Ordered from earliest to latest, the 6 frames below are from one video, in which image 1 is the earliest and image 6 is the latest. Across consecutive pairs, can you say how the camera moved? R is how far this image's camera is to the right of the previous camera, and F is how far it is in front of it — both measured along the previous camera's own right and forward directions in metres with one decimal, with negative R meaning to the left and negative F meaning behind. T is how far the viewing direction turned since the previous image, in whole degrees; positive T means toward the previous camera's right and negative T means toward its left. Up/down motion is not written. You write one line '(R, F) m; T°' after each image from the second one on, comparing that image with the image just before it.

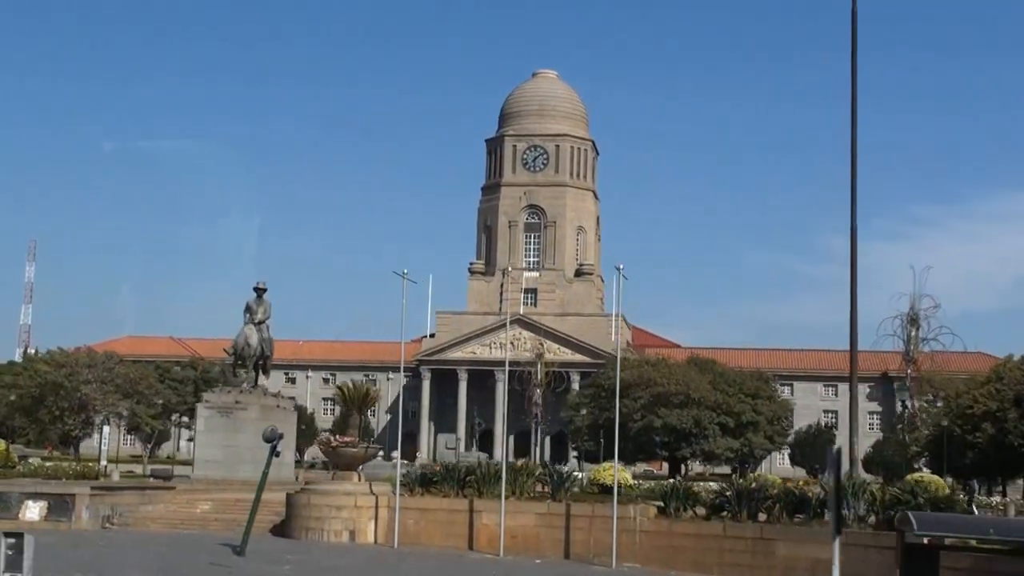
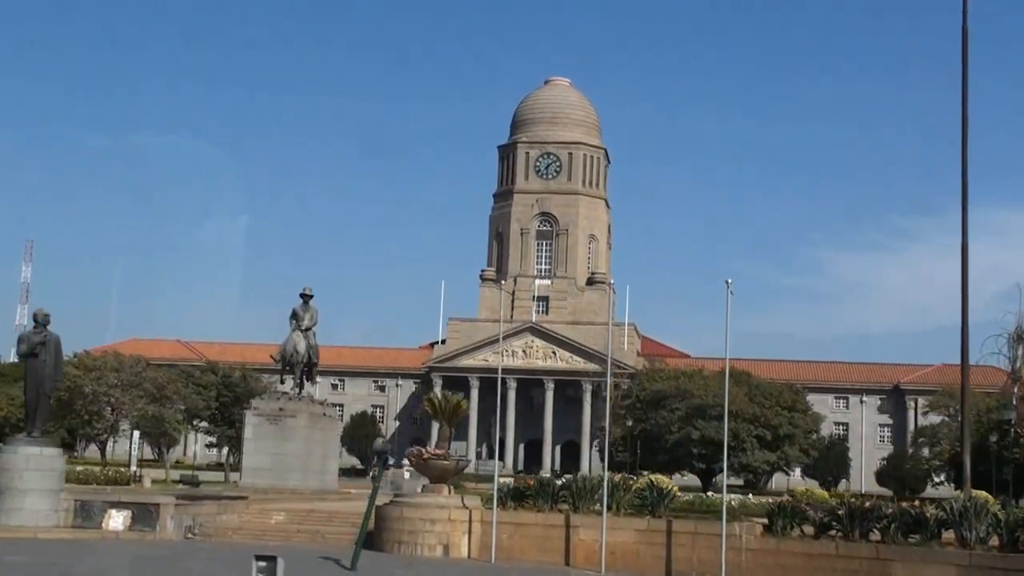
(-2.4, +0.4) m; 0°
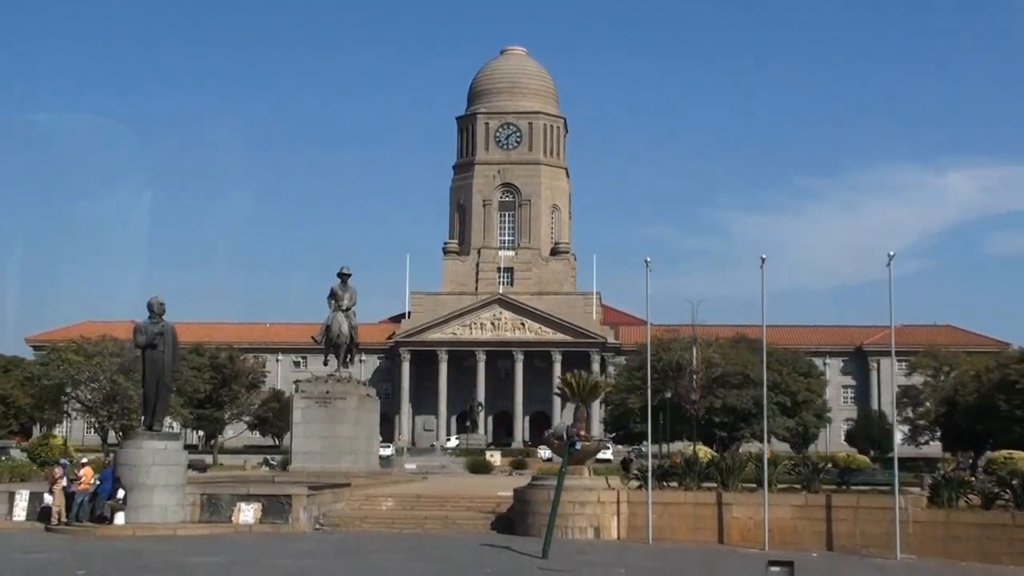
(-4.8, +0.7) m; +3°
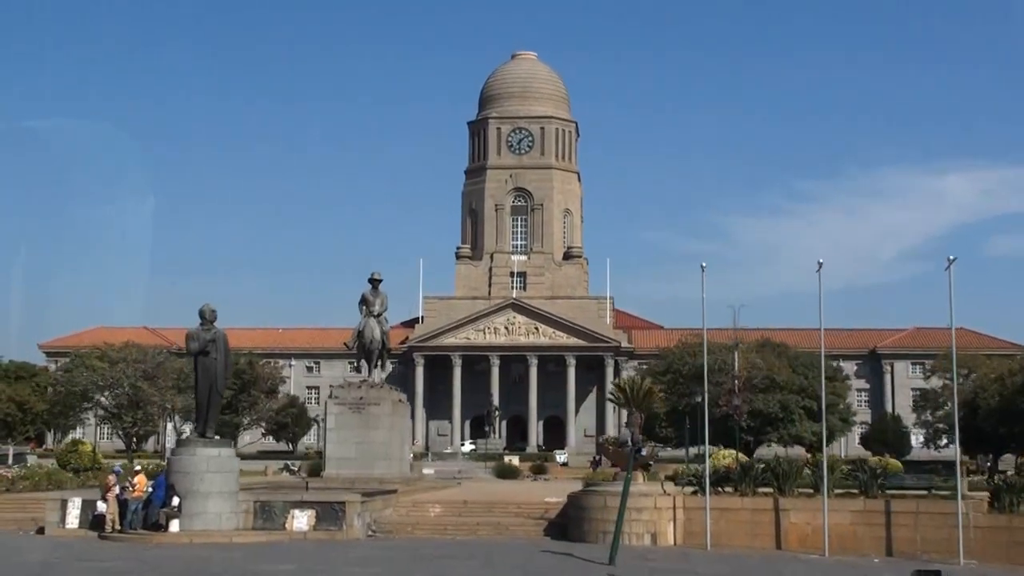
(-1.1, +0.1) m; 0°
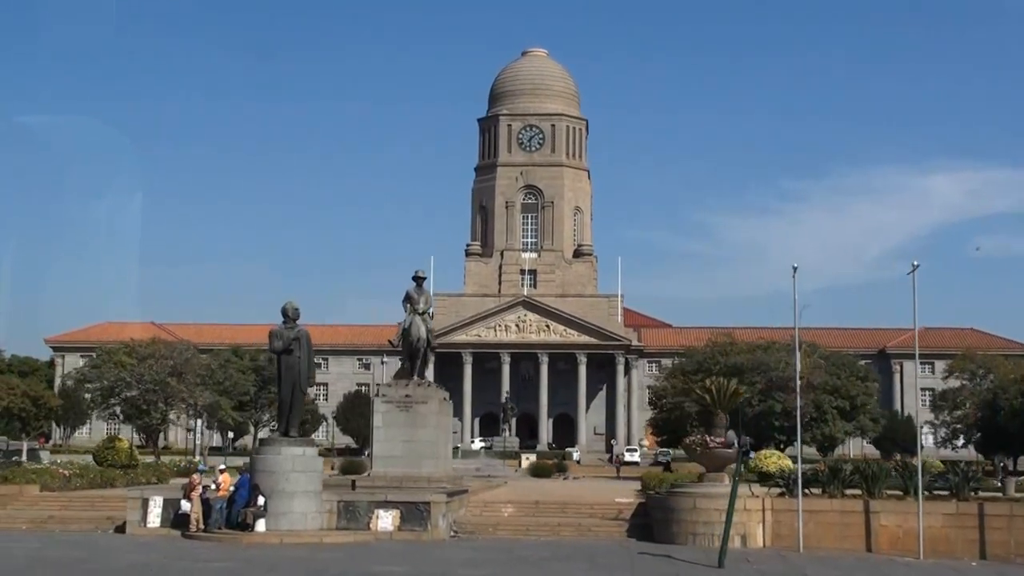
(-2.1, +0.2) m; 0°
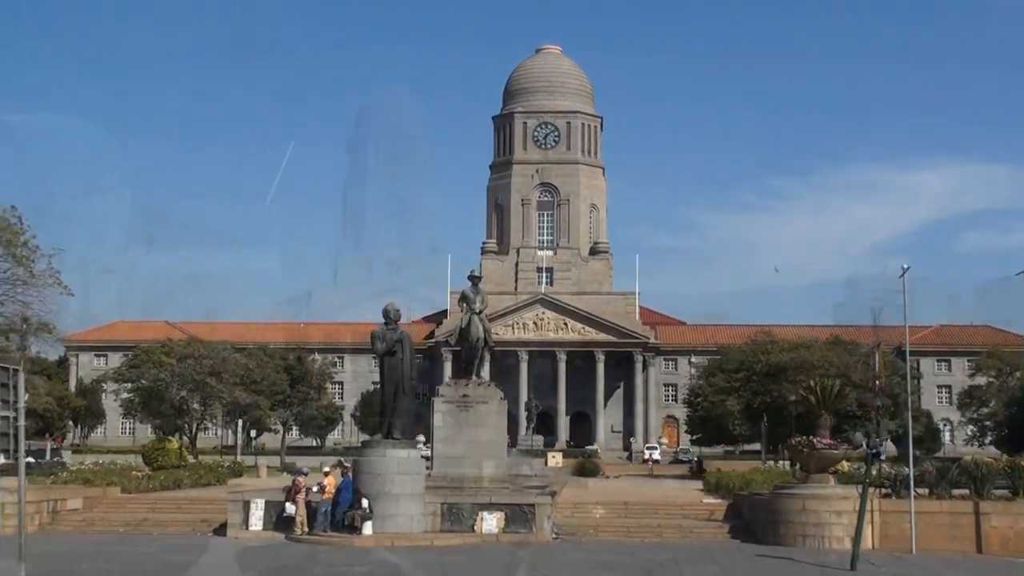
(-2.4, +0.1) m; 0°
